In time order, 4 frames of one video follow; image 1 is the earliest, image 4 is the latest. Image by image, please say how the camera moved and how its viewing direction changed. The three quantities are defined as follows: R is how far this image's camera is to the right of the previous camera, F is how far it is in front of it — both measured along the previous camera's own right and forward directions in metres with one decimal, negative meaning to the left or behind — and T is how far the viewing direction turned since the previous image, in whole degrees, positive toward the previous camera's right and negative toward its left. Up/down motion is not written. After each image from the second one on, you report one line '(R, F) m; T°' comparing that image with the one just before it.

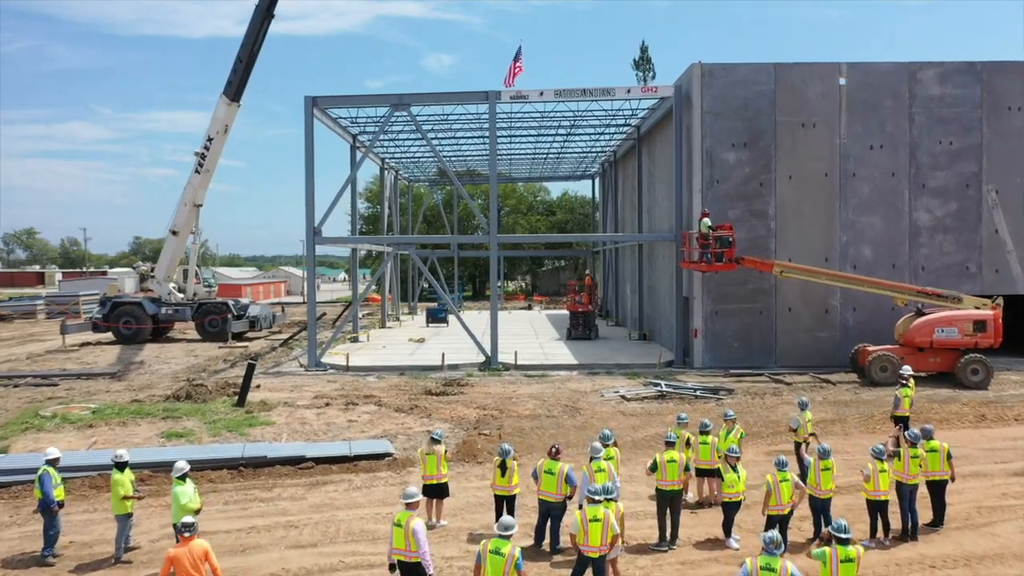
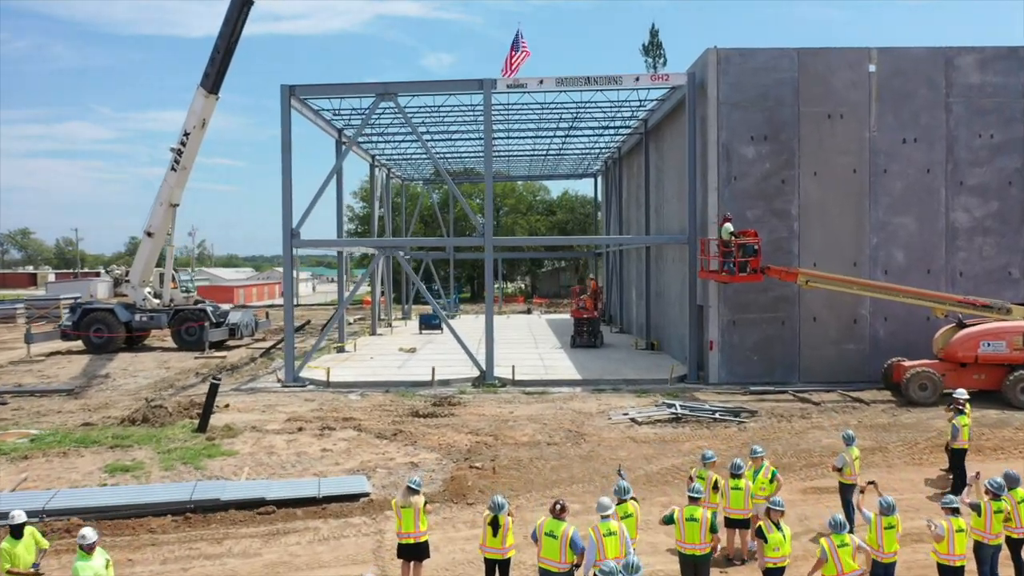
(0.0, +1.4) m; 0°
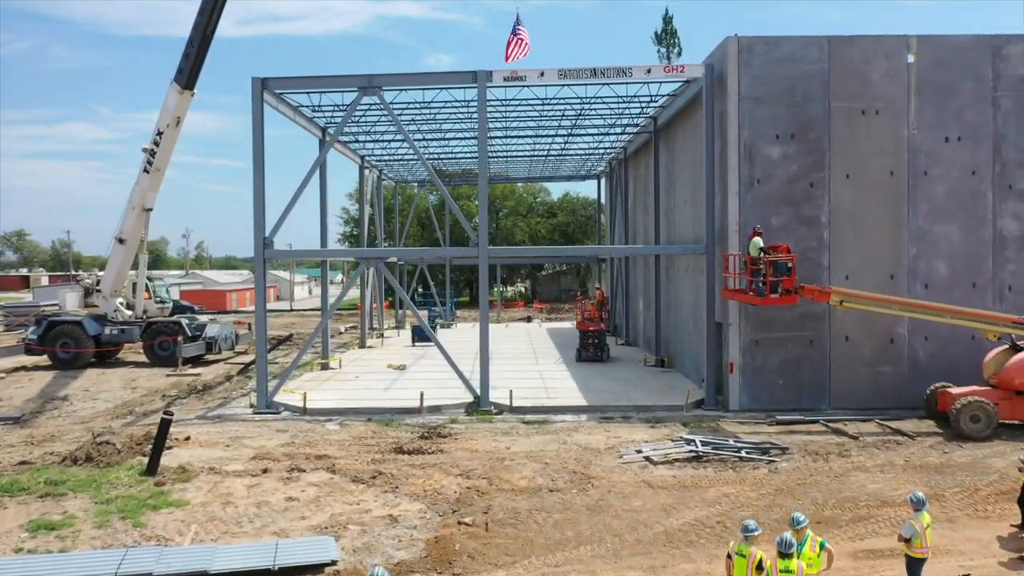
(0.0, +1.4) m; 0°
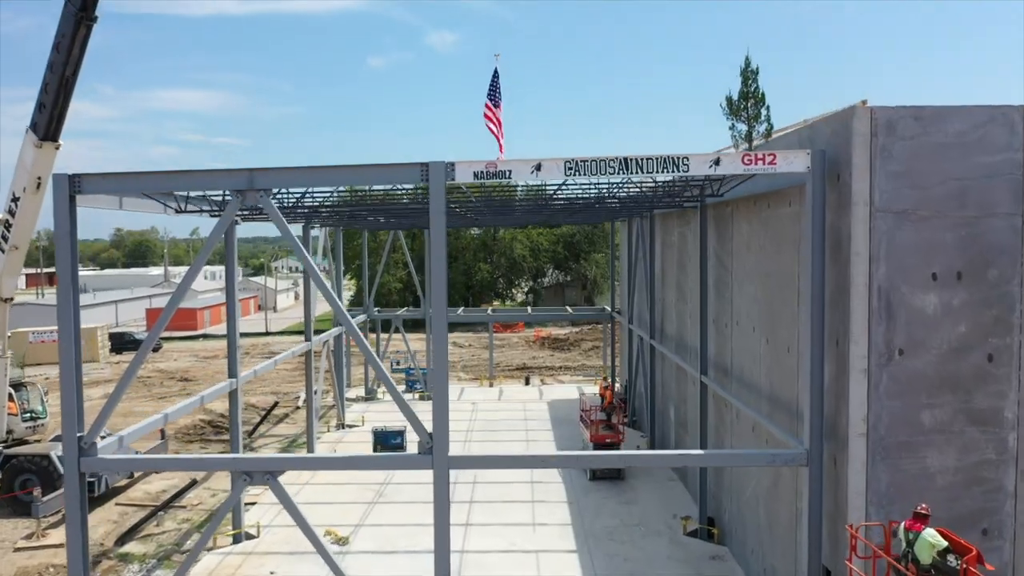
(+0.3, +5.0) m; 0°
